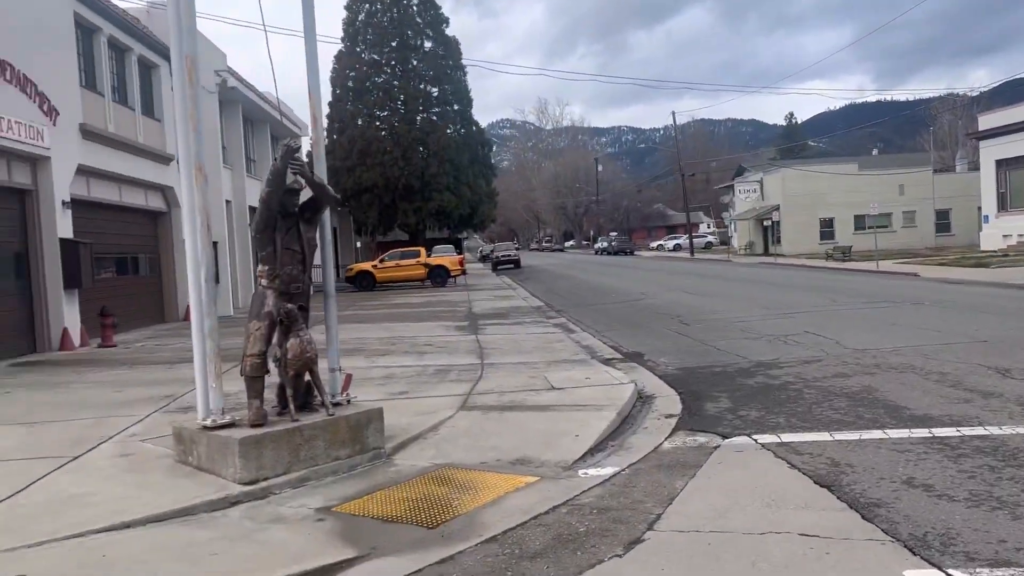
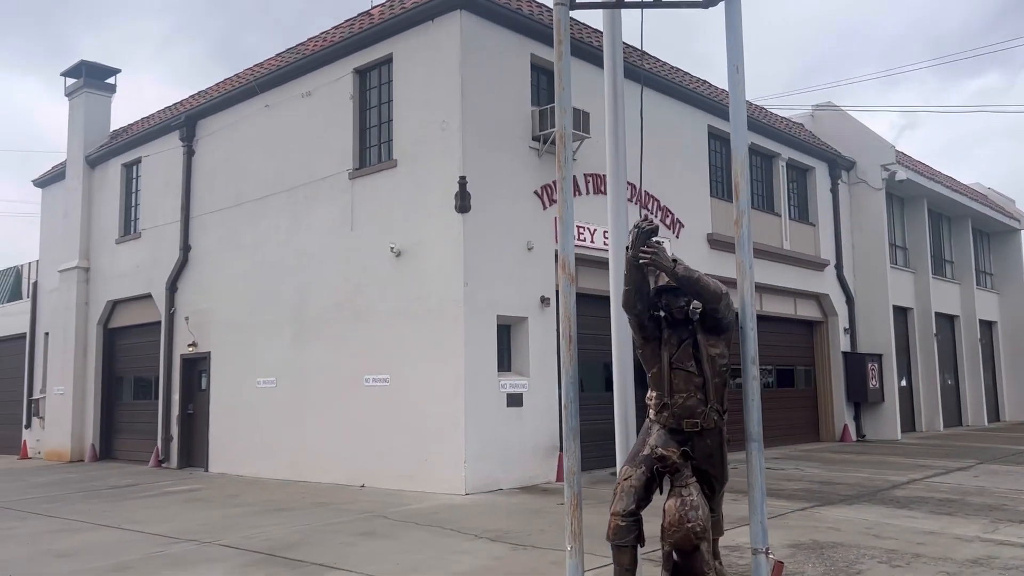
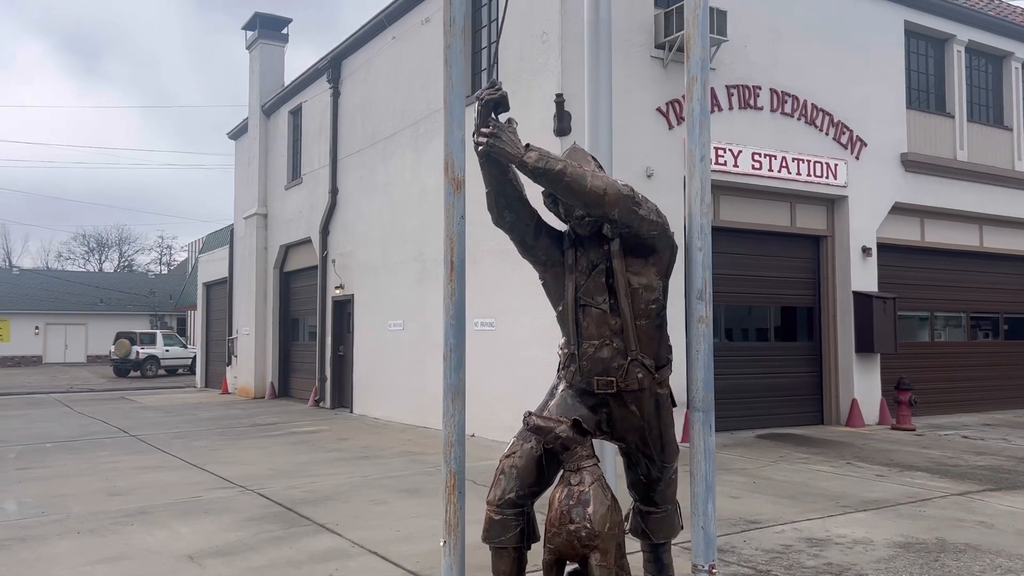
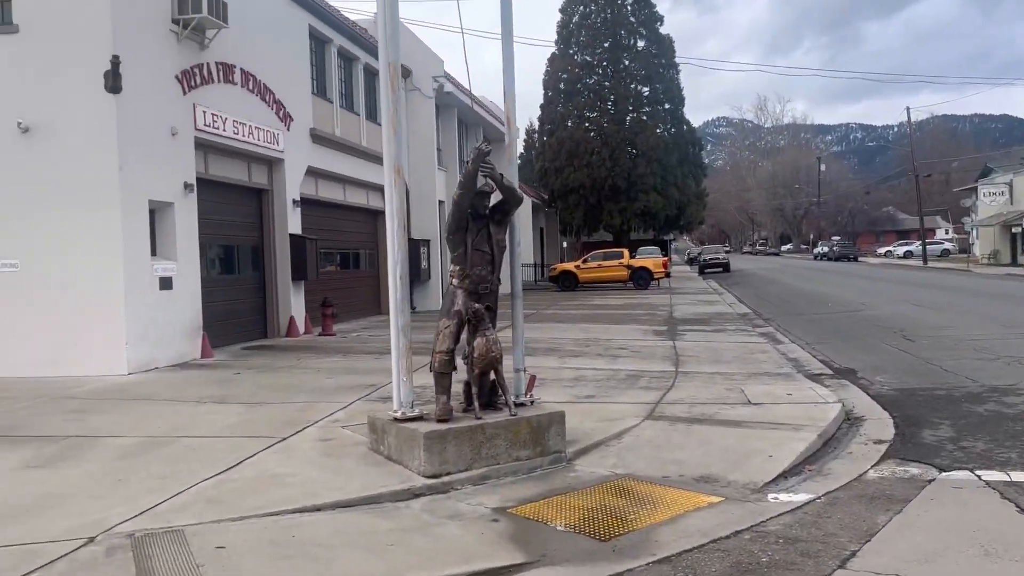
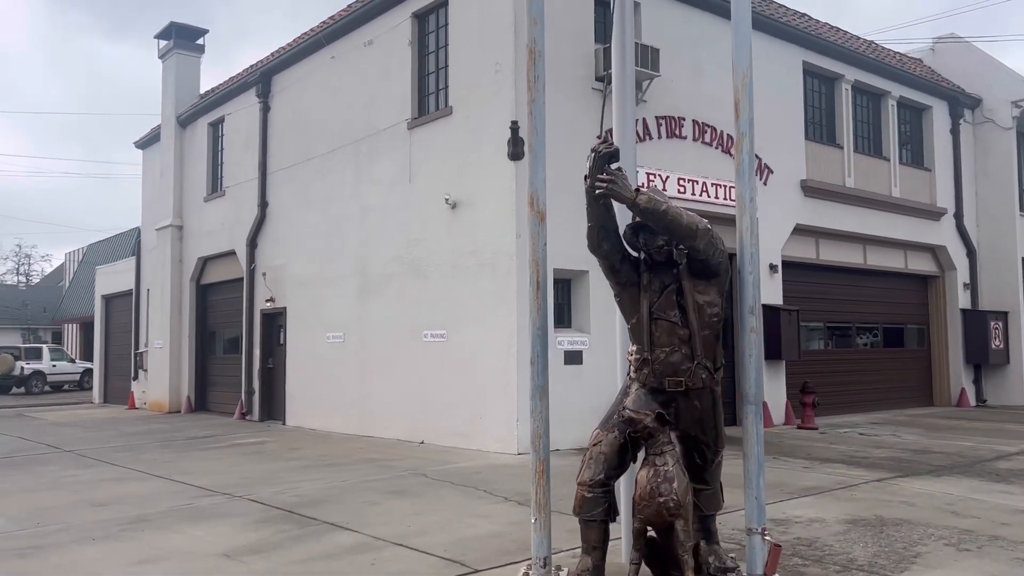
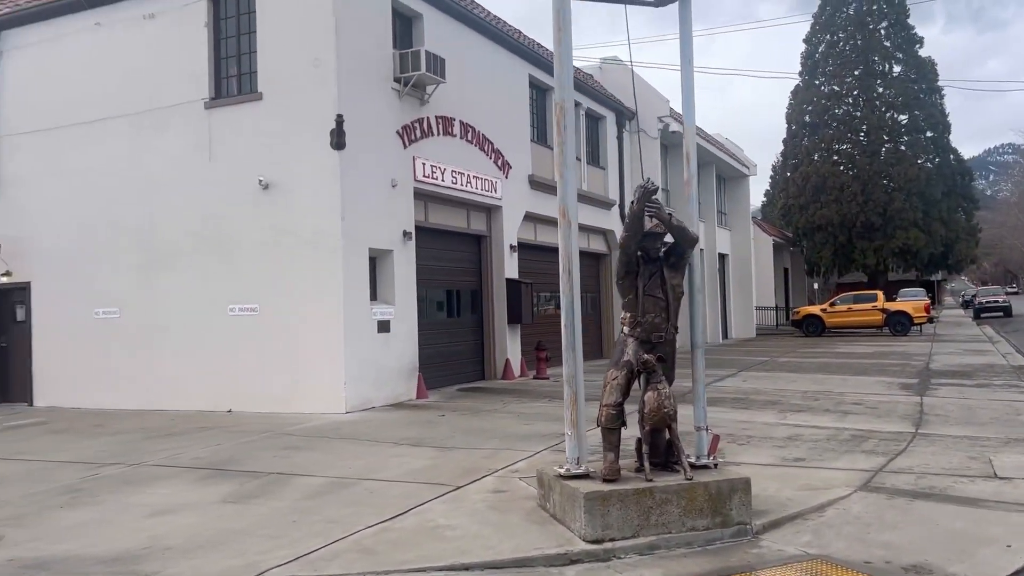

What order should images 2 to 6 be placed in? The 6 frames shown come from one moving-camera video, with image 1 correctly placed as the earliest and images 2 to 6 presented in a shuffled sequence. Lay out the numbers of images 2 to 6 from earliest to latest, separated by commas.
4, 6, 2, 5, 3
